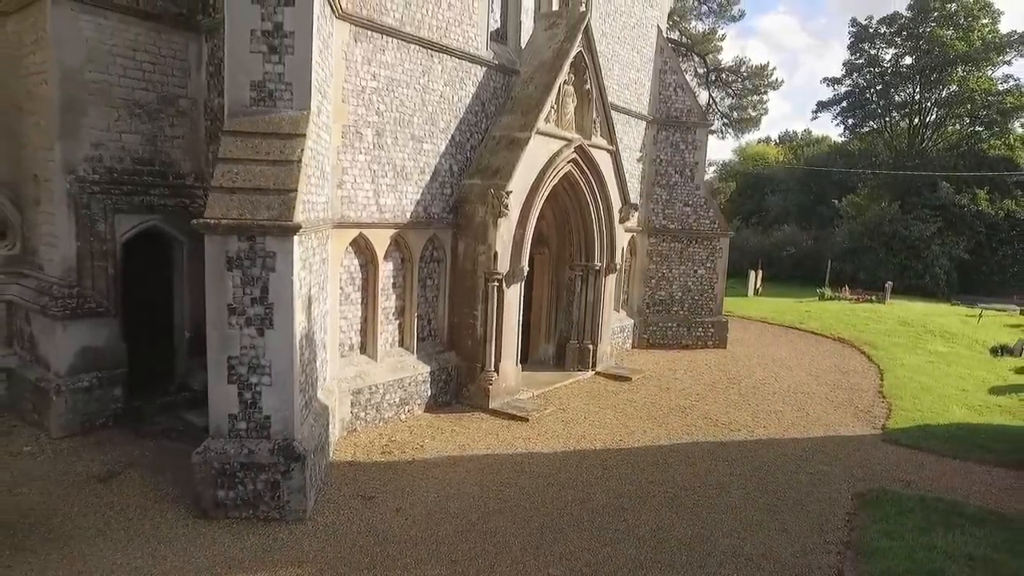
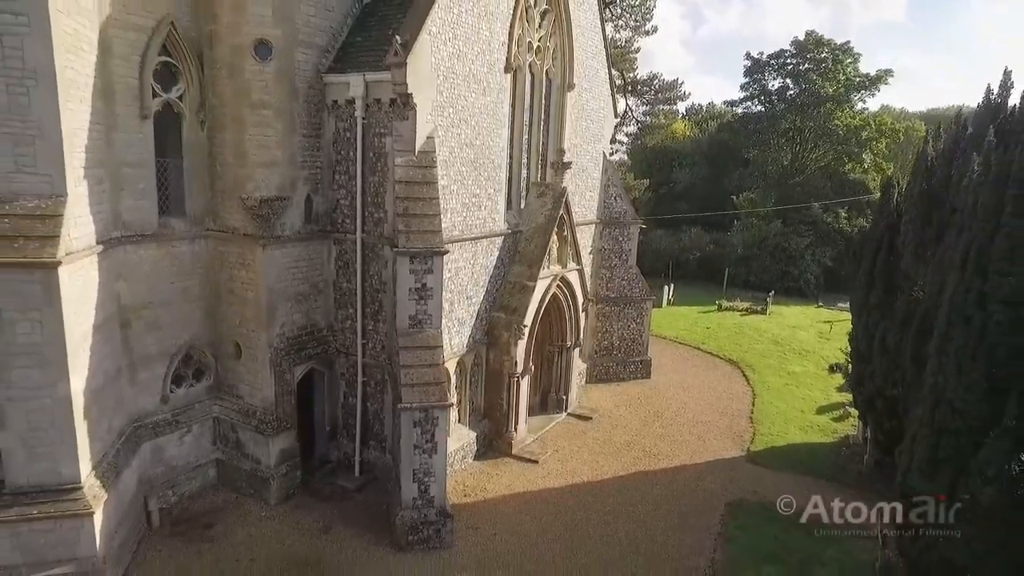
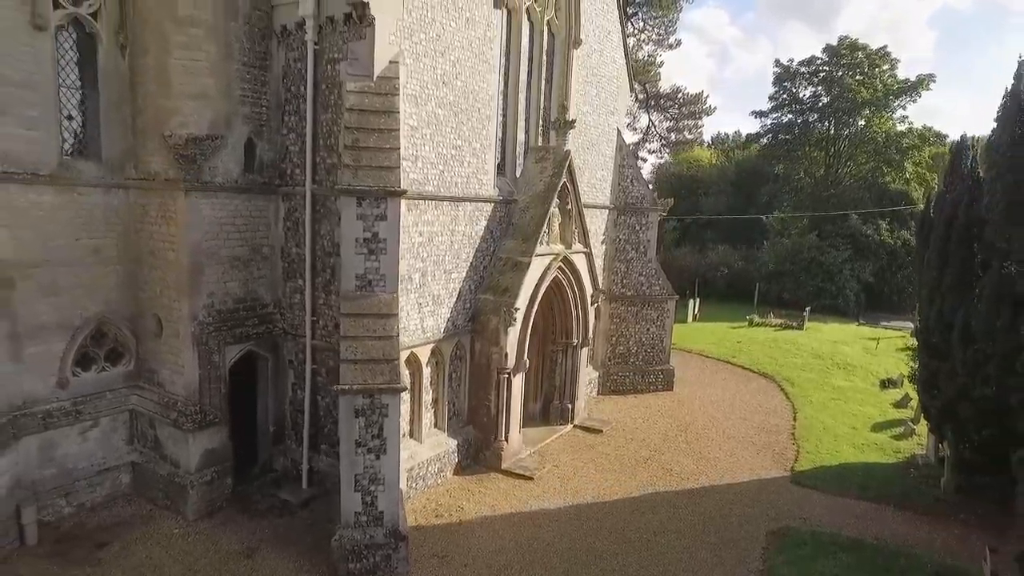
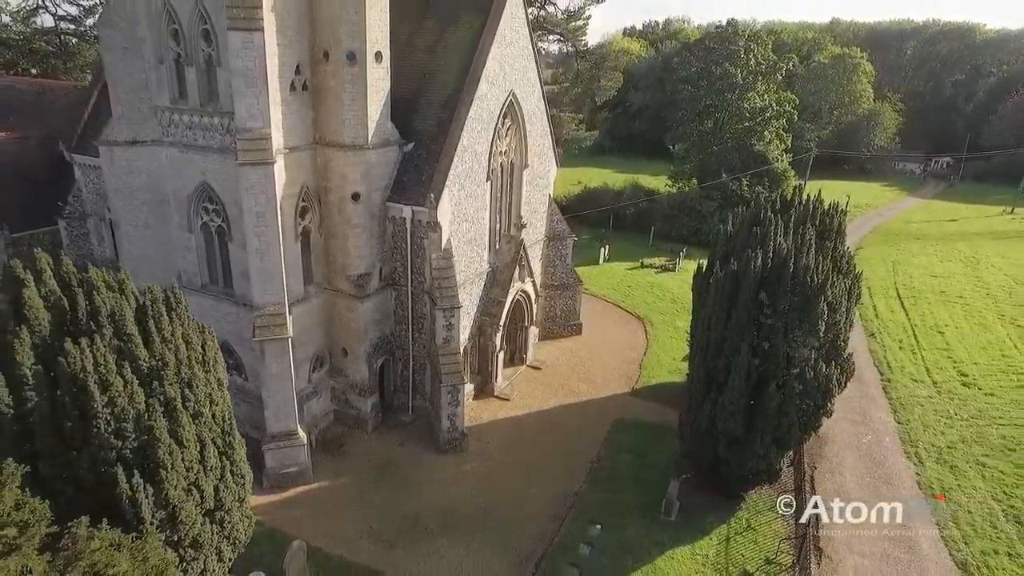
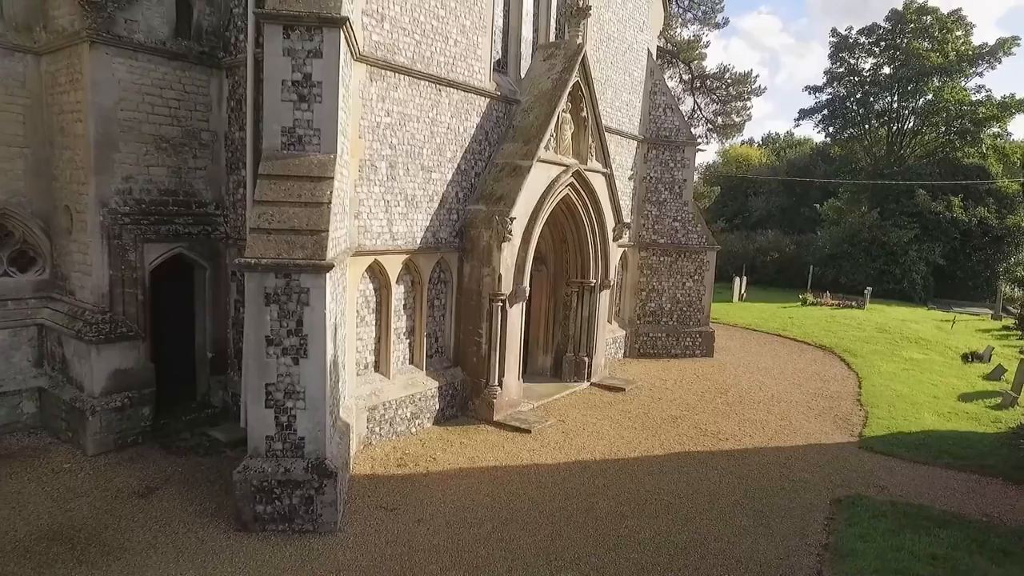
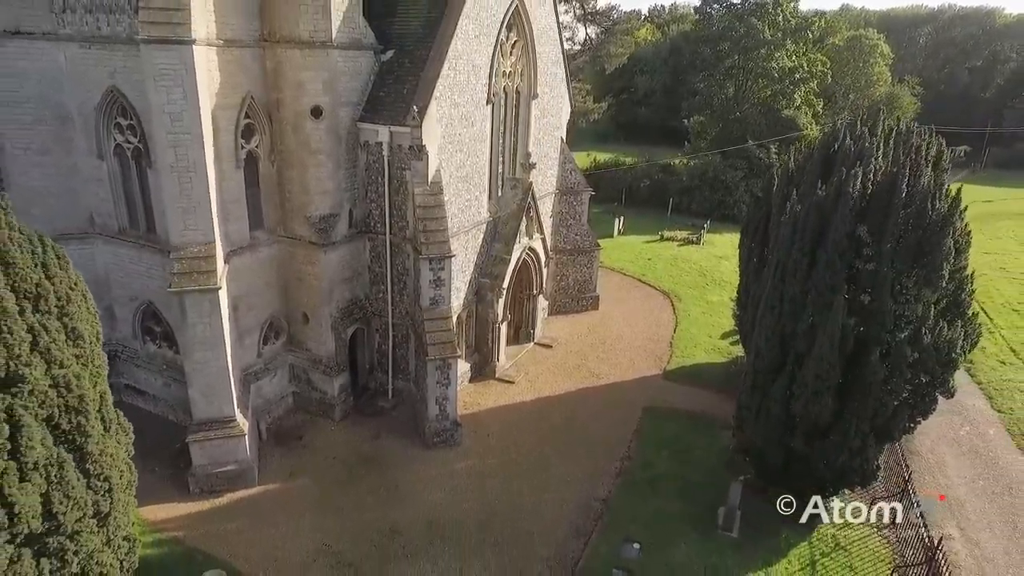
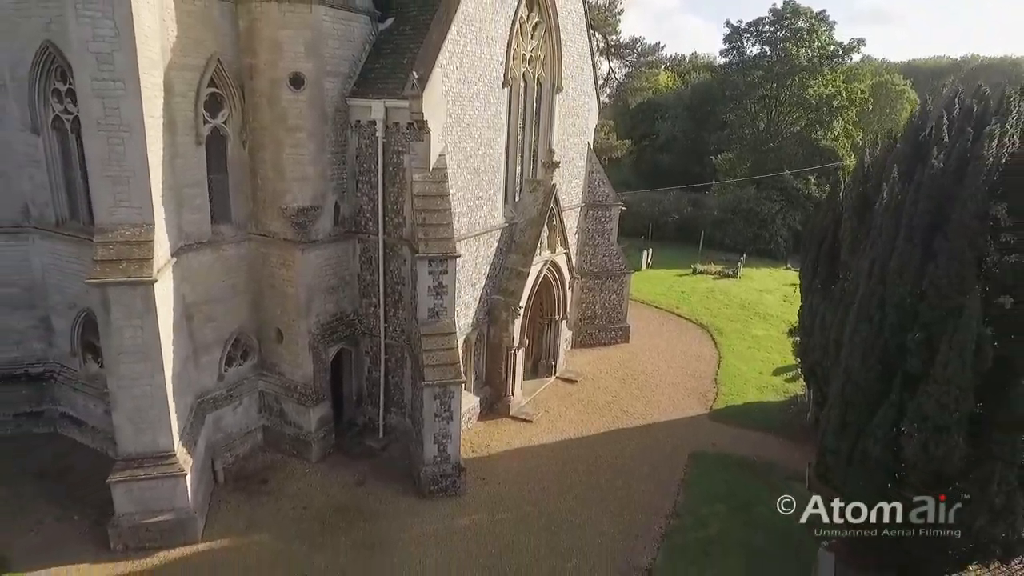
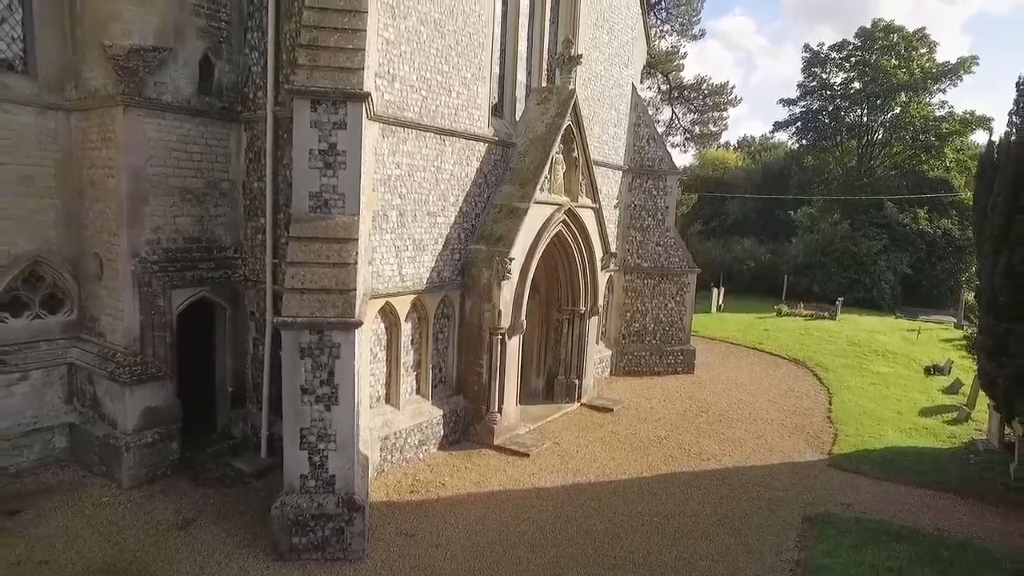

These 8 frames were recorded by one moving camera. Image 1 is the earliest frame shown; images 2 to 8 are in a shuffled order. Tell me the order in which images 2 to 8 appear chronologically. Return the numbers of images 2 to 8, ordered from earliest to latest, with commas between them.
5, 8, 3, 2, 7, 6, 4
